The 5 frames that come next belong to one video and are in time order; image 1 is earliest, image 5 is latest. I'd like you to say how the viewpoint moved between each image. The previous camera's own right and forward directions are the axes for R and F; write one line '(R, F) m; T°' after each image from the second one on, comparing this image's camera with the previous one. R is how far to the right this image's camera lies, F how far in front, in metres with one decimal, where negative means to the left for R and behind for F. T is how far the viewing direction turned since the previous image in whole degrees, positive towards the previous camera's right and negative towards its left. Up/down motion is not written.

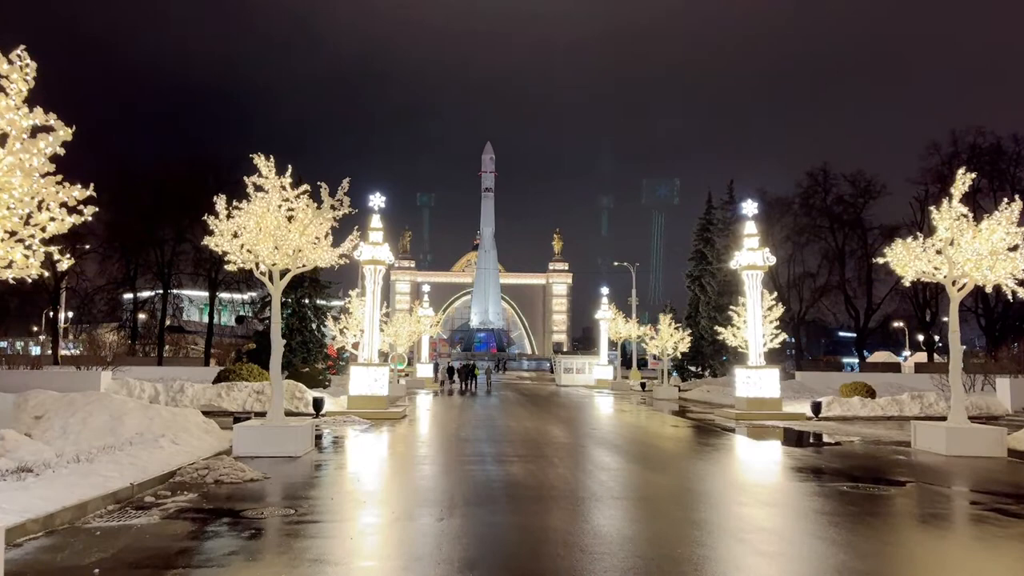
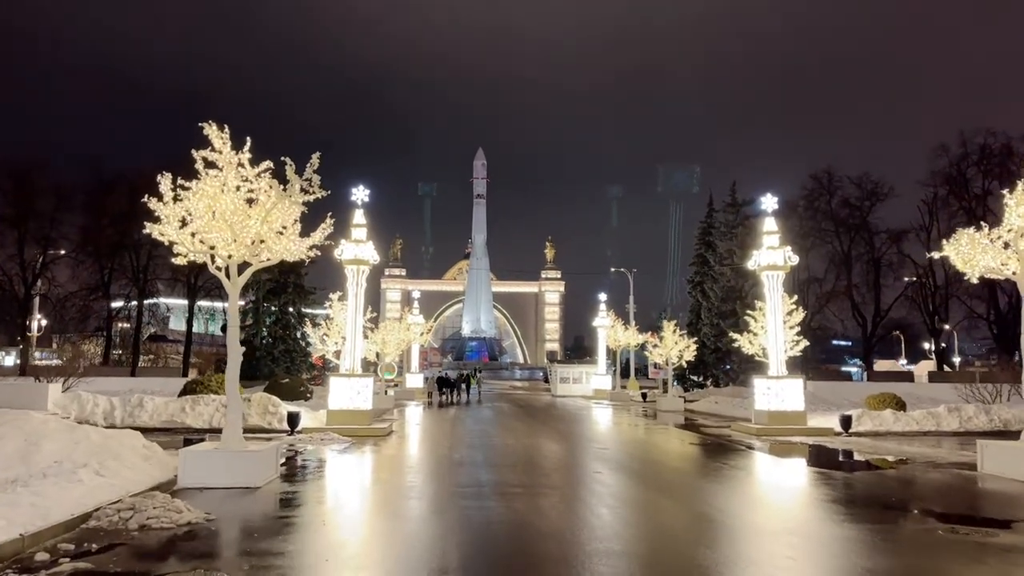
(-0.2, +2.2) m; +1°
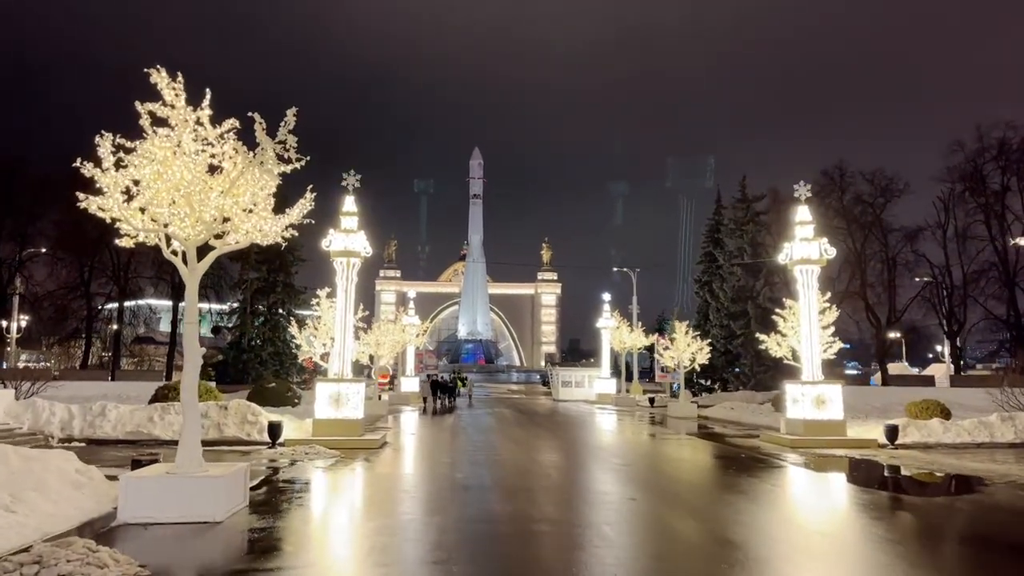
(-0.3, +2.1) m; 0°
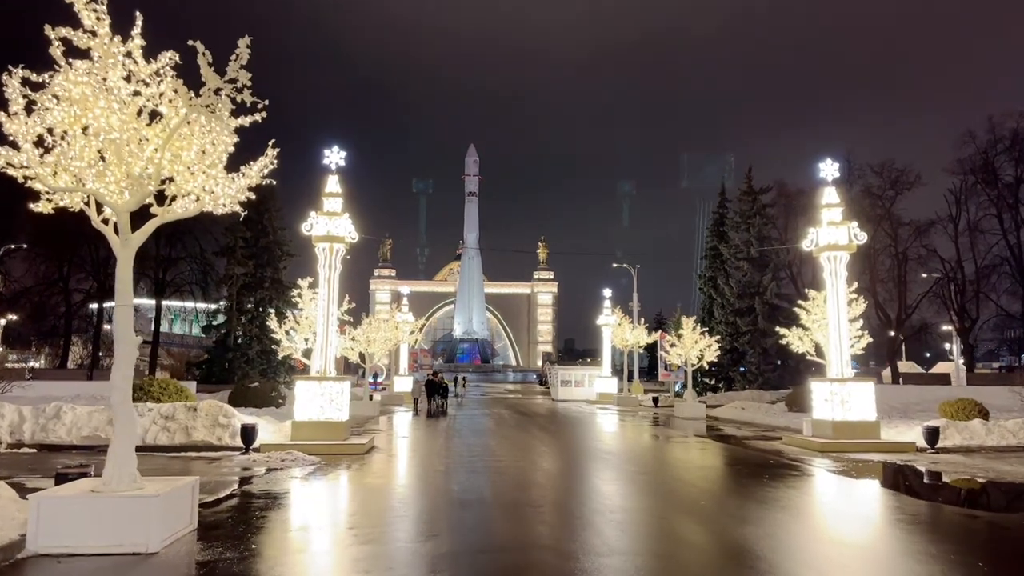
(-0.1, +1.8) m; 0°
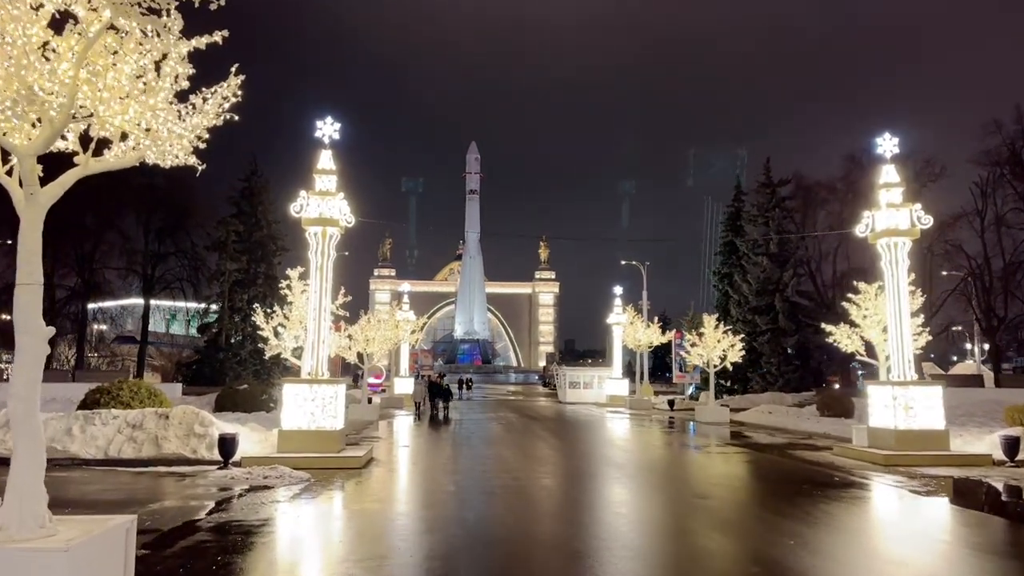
(-0.4, +2.1) m; 0°
